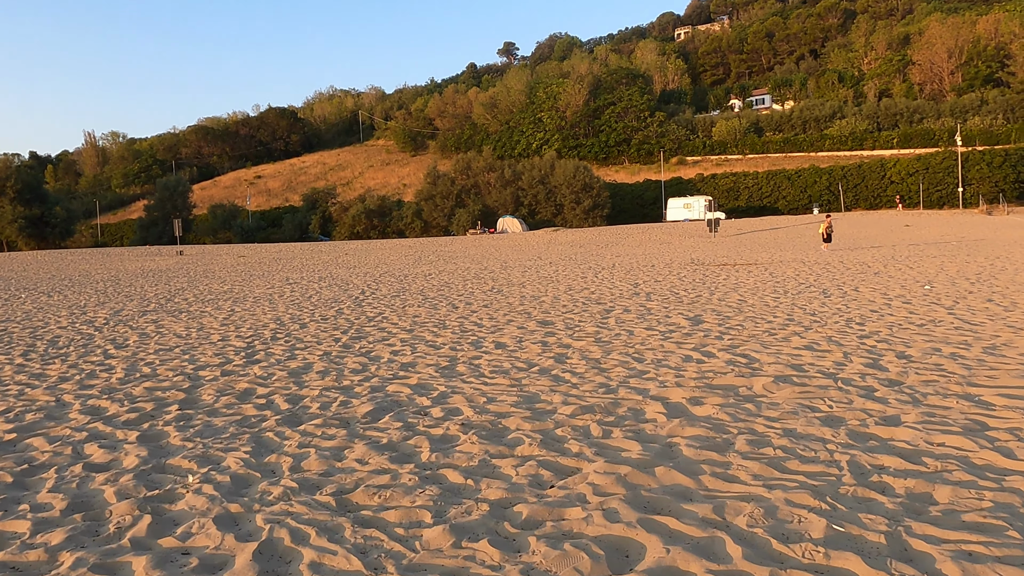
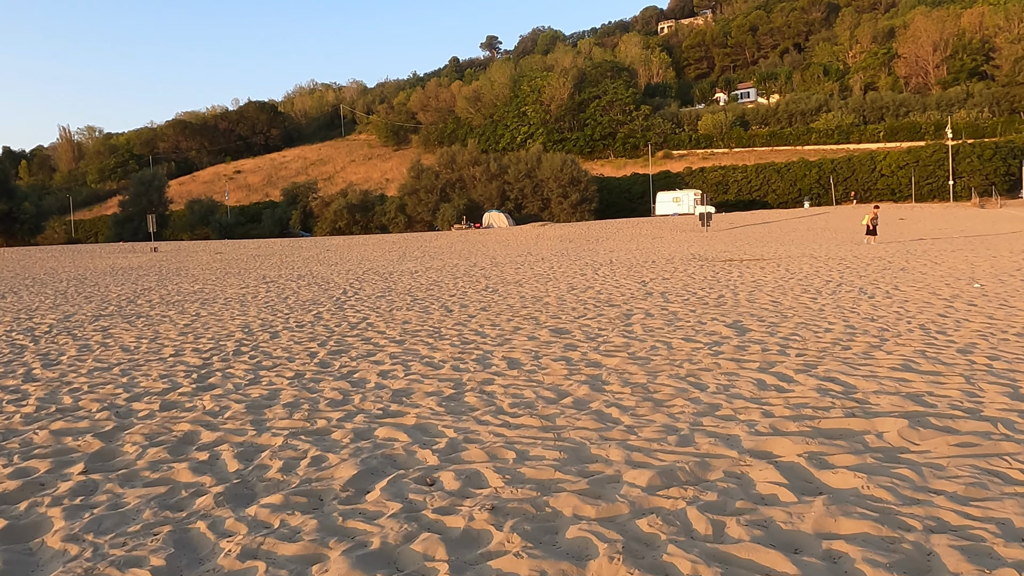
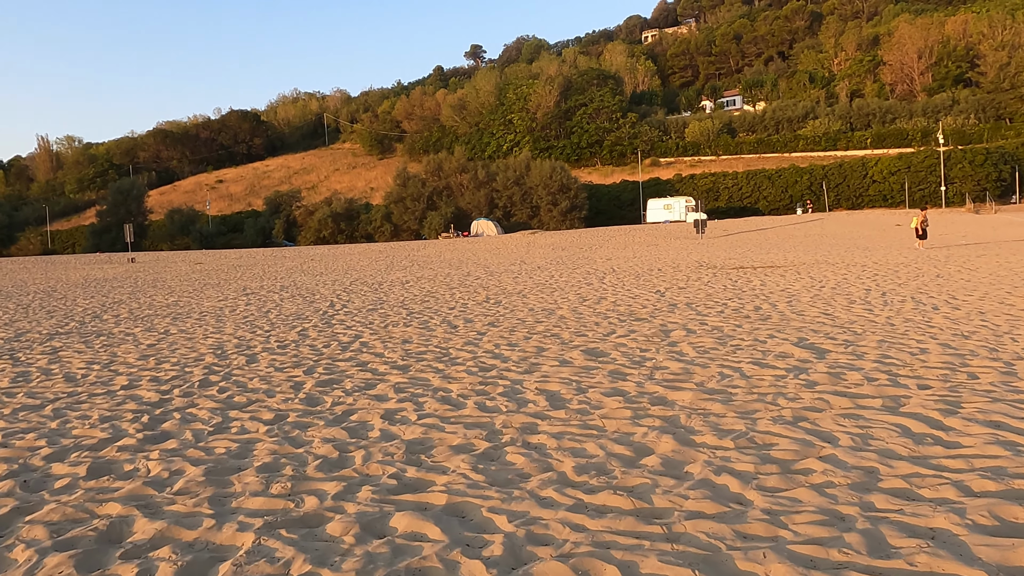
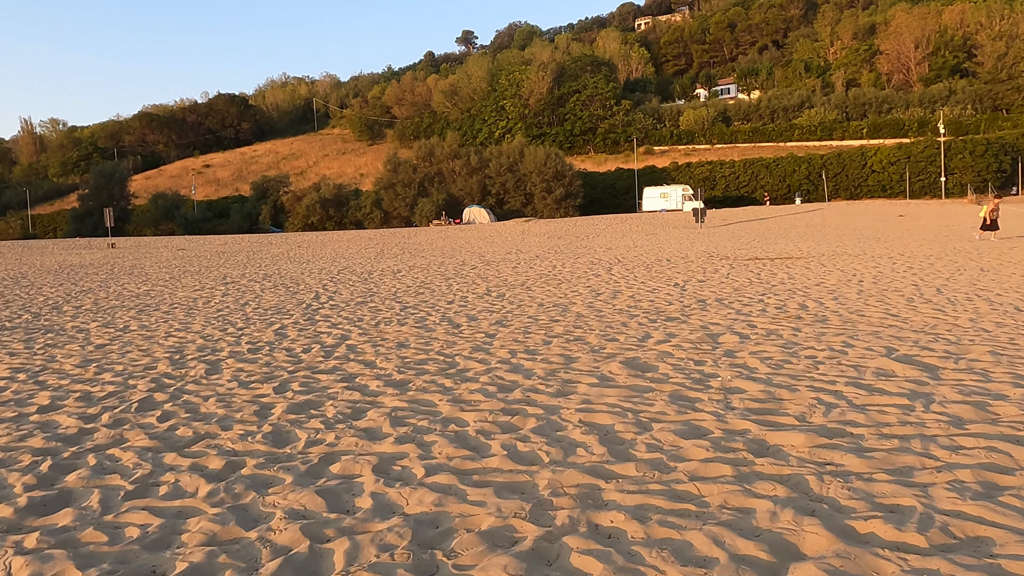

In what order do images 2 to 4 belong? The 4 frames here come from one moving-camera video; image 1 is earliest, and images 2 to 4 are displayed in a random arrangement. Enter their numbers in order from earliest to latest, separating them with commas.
2, 3, 4
